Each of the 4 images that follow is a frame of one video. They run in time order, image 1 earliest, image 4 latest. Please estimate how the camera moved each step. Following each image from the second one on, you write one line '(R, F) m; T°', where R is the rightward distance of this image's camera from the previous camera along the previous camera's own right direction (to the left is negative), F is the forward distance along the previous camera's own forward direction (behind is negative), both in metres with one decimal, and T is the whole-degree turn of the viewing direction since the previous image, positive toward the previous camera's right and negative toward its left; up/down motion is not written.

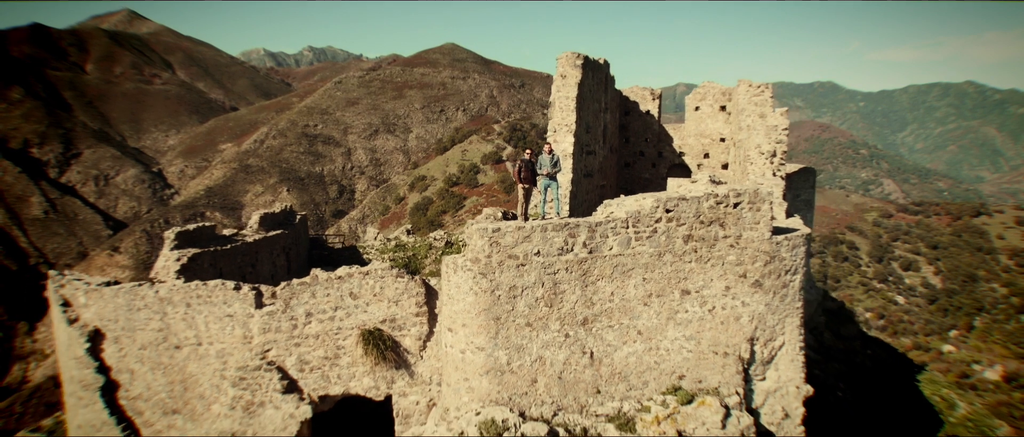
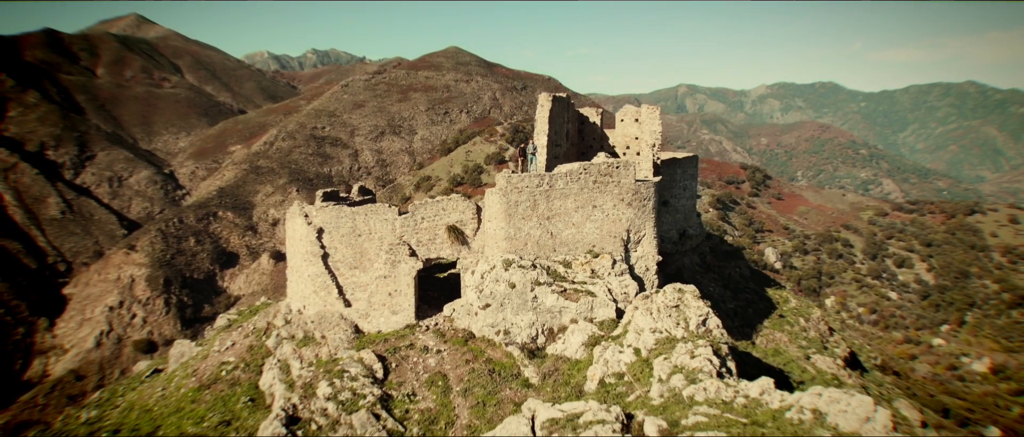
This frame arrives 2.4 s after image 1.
(0.0, -7.2) m; 0°
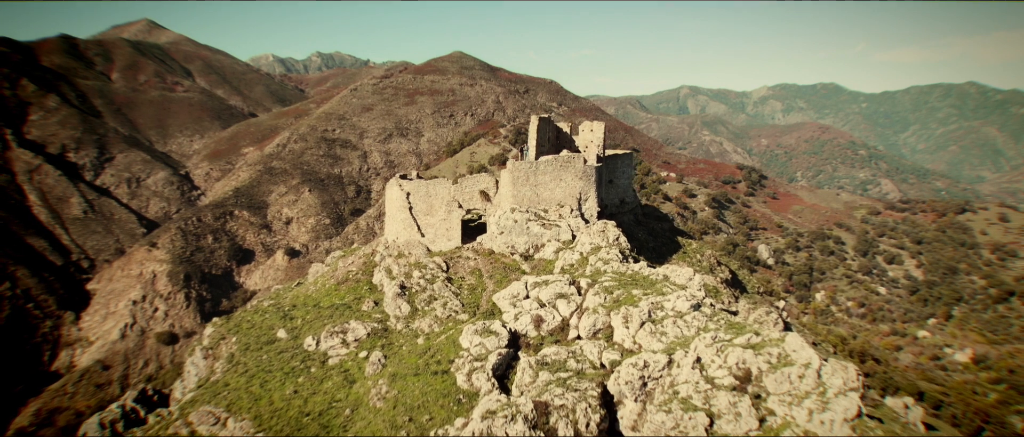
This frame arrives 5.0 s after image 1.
(0.0, -10.6) m; 0°
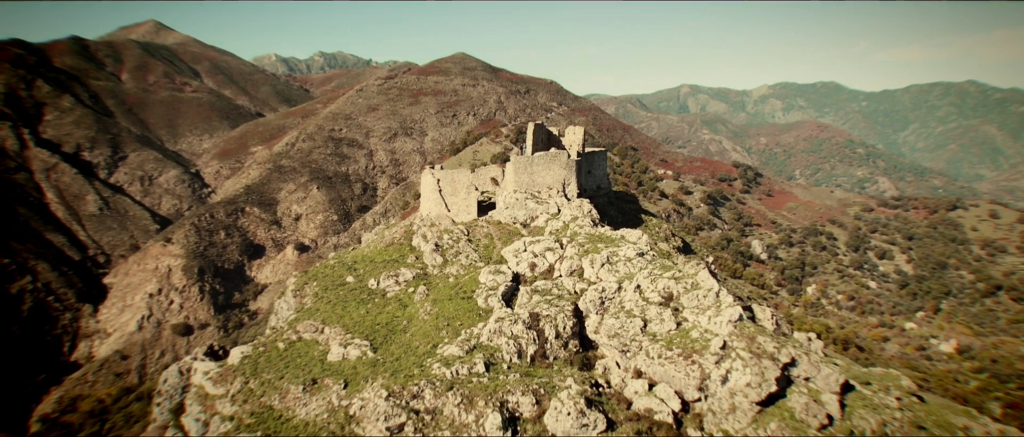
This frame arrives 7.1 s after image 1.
(-0.1, -8.8) m; 0°
